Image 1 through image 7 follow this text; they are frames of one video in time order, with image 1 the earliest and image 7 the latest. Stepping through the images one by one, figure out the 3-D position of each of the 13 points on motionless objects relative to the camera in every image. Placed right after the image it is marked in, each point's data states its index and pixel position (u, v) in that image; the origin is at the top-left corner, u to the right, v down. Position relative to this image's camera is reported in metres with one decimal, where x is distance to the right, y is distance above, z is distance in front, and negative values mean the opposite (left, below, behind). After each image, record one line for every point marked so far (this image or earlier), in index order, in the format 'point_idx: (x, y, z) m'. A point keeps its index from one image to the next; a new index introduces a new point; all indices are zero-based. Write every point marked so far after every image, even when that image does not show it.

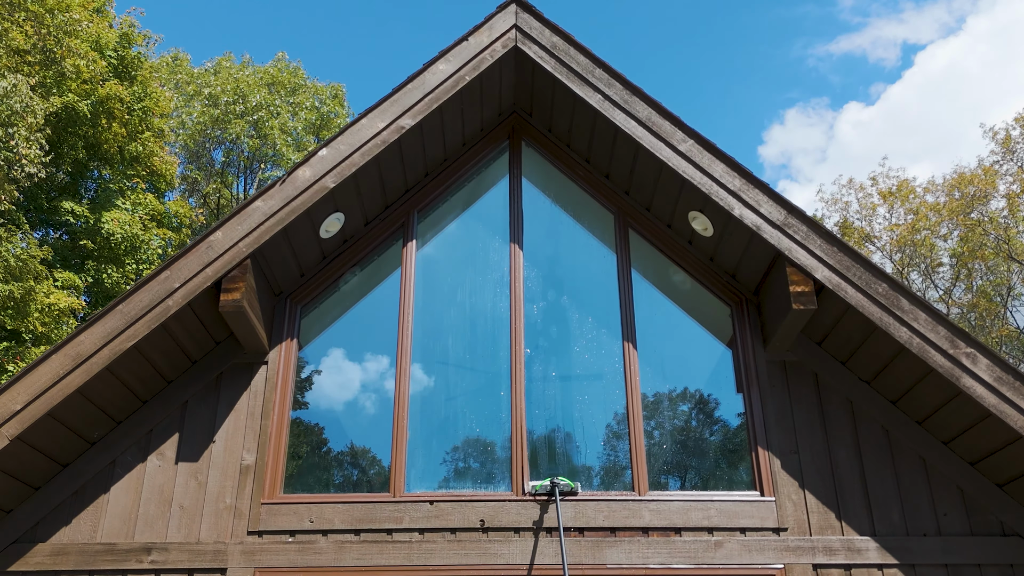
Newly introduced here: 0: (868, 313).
0: (+2.0, -0.1, +4.4) m
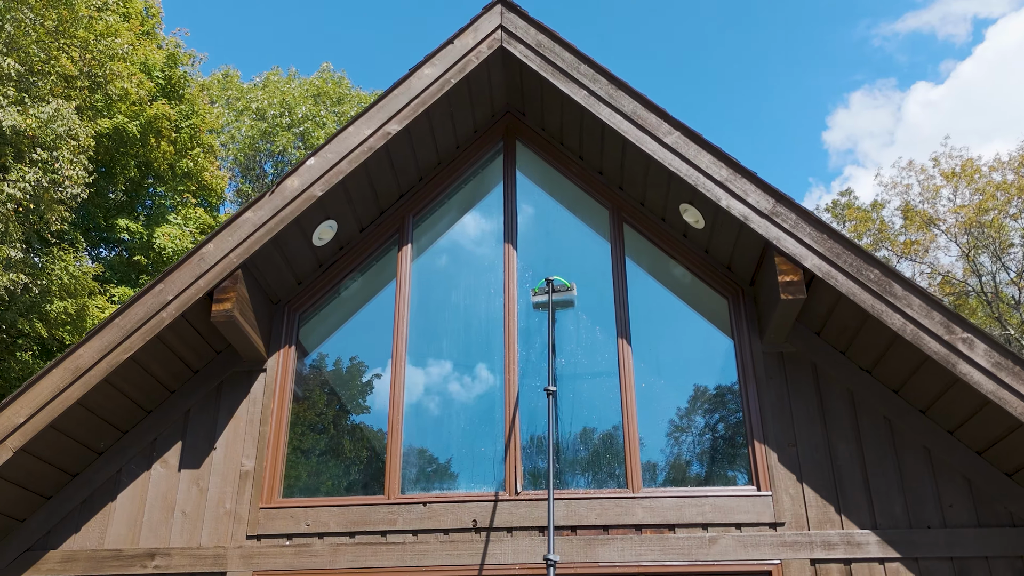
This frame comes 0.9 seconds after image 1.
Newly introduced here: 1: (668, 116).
0: (+1.9, -0.1, +4.3) m
1: (+1.0, +1.1, +4.9) m
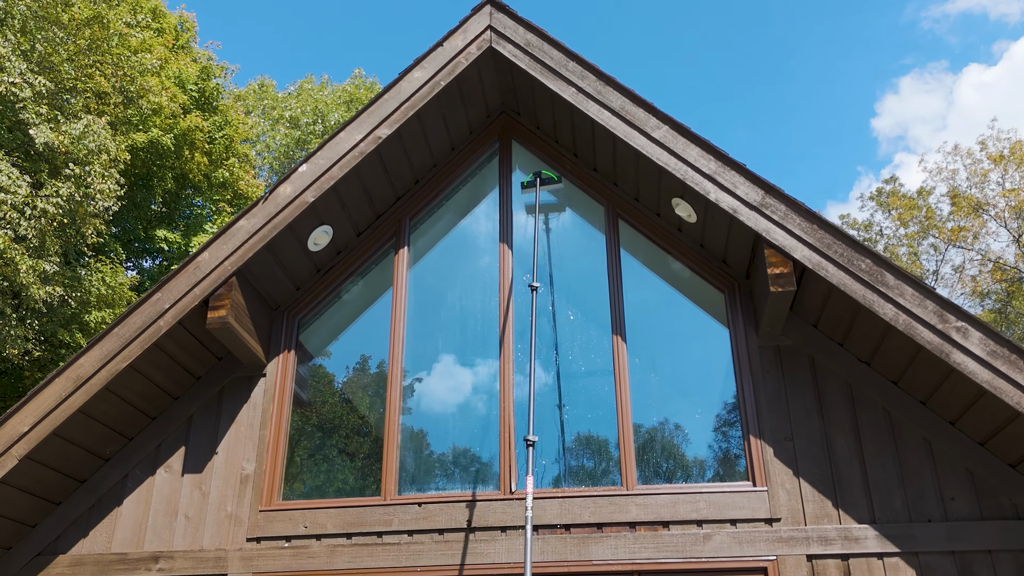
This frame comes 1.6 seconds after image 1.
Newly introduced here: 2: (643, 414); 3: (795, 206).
0: (+1.8, 0.0, +4.2) m
1: (+0.9, +1.1, +4.9) m
2: (+0.8, -0.8, +4.8) m
3: (+1.6, +0.5, +4.4) m
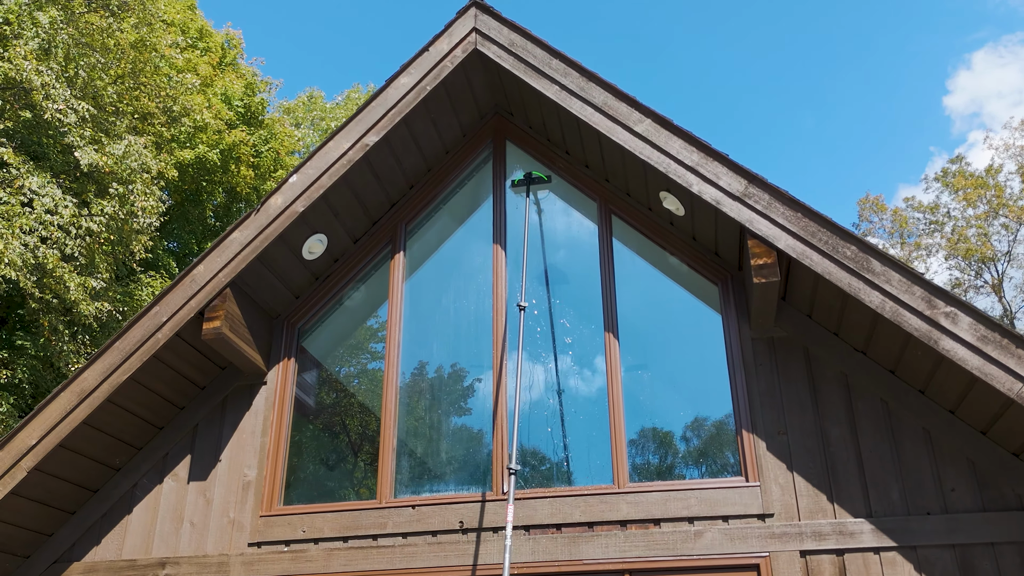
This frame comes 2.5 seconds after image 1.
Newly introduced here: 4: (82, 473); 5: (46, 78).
0: (+1.7, 0.0, +4.1) m
1: (+0.8, +1.1, +4.8) m
2: (+0.7, -0.7, +4.7) m
3: (+1.4, +0.5, +4.3) m
4: (-2.7, -1.1, +4.9) m
5: (-7.4, +3.4, +12.9) m
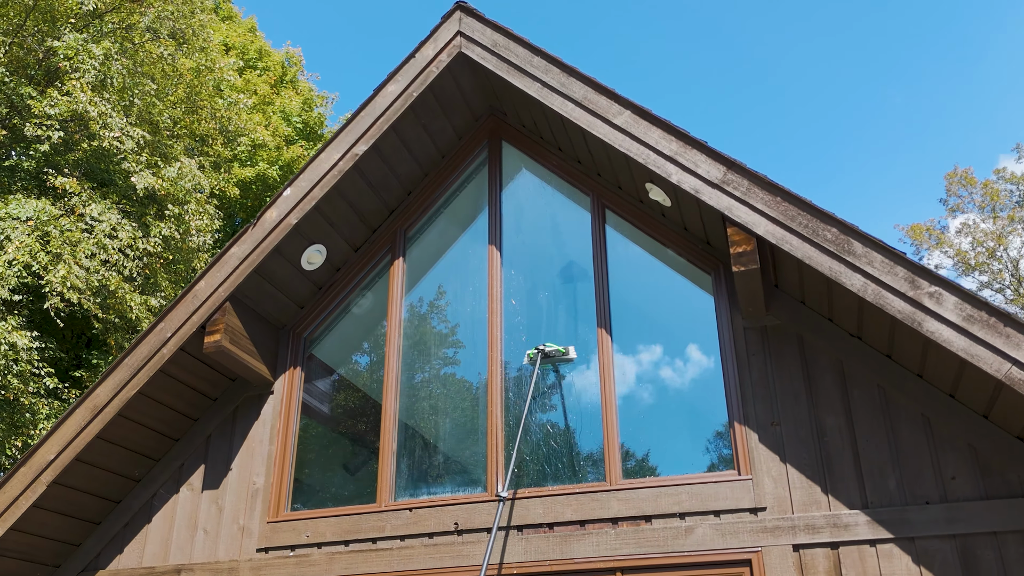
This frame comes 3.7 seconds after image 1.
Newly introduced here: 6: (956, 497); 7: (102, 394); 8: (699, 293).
0: (+1.5, +0.1, +4.0) m
1: (+0.6, +1.1, +4.8) m
2: (+0.7, -0.7, +4.7) m
3: (+1.3, +0.6, +4.2) m
4: (-2.6, -1.3, +5.2) m
5: (-6.9, +3.0, +13.5) m
6: (+2.1, -1.0, +3.9) m
7: (-2.5, -0.7, +4.9) m
8: (+1.1, 0.0, +4.9) m
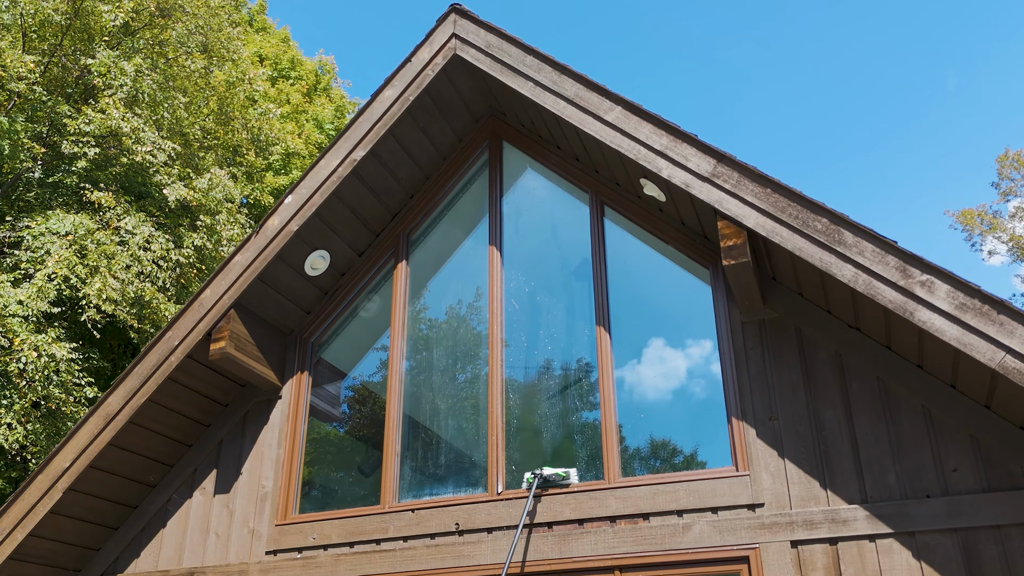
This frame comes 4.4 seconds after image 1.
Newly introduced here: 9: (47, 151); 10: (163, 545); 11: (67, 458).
0: (+1.4, +0.2, +3.9) m
1: (+0.6, +1.2, +4.7) m
2: (+0.7, -0.7, +4.7) m
3: (+1.2, +0.6, +4.2) m
4: (-2.6, -1.3, +5.3) m
5: (-6.5, +2.8, +13.8) m
6: (+2.1, -0.9, +3.8) m
7: (-2.5, -0.7, +5.1) m
8: (+1.1, 0.0, +4.8) m
9: (-8.3, +2.5, +14.4) m
10: (-2.3, -1.7, +5.3) m
11: (-2.8, -1.1, +5.0) m
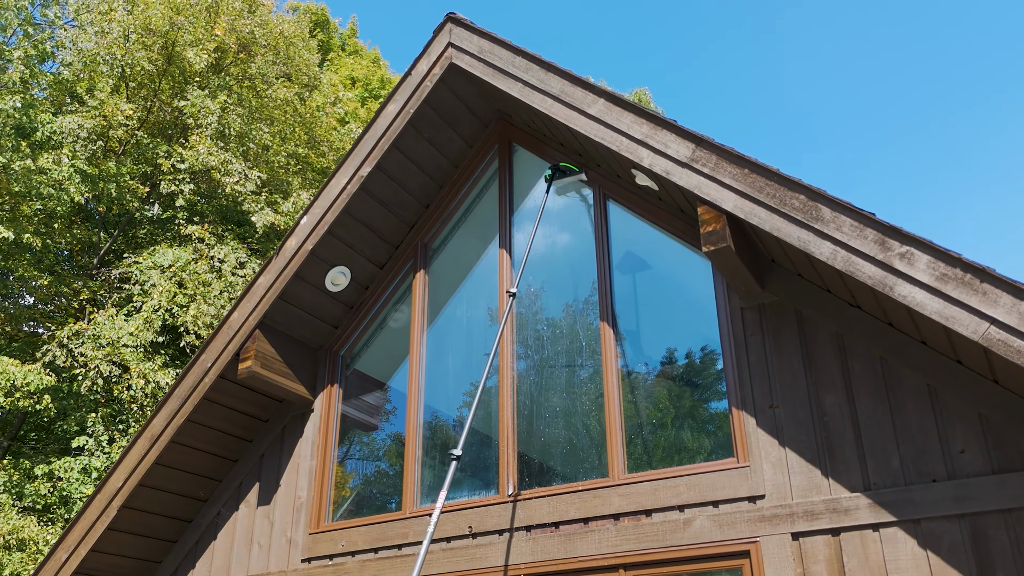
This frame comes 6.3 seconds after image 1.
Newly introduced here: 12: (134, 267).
0: (+1.3, +0.2, +3.7) m
1: (+0.5, +1.2, +4.7) m
2: (+0.7, -0.6, +4.6) m
3: (+1.1, +0.7, +4.0) m
4: (-2.4, -1.5, +5.7) m
5: (-5.5, +2.4, +14.6) m
6: (+2.0, -0.8, +3.5) m
7: (-2.4, -0.9, +5.4) m
8: (+1.1, +0.1, +4.7) m
9: (-7.1, +1.9, +15.4) m
10: (-2.1, -1.9, +5.6) m
11: (-2.6, -1.3, +5.4) m
12: (-6.5, +0.4, +13.7) m
